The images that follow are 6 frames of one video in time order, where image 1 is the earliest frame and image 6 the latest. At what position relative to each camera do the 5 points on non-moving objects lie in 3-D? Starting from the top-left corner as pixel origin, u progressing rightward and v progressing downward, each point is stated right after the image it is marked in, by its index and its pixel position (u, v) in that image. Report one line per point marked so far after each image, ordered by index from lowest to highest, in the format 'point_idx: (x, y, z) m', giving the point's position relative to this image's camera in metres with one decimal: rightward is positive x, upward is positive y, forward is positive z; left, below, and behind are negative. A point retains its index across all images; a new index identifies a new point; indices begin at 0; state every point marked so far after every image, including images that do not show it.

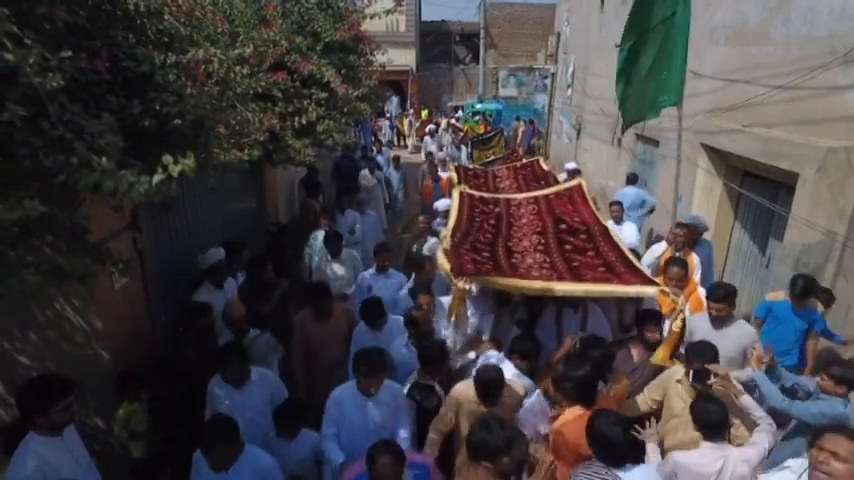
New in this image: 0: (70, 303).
0: (-2.0, -0.4, +3.7) m
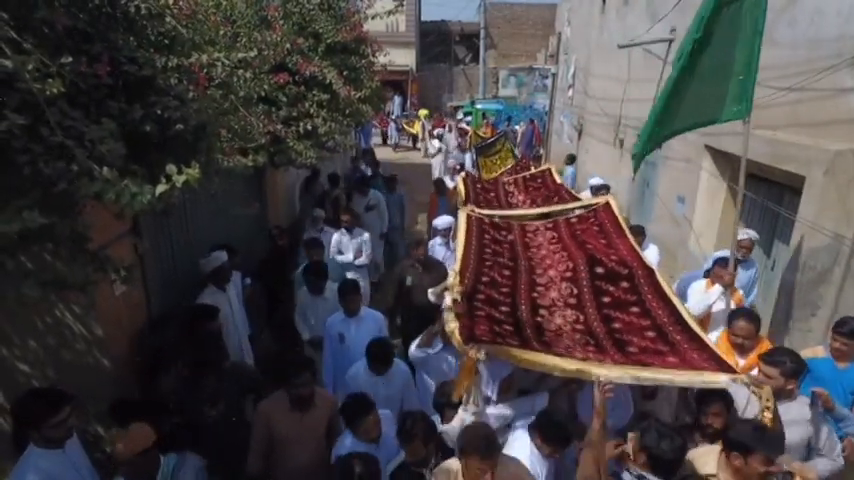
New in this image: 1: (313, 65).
0: (-2.0, -0.4, +3.6) m
1: (-1.1, +1.7, +6.5) m
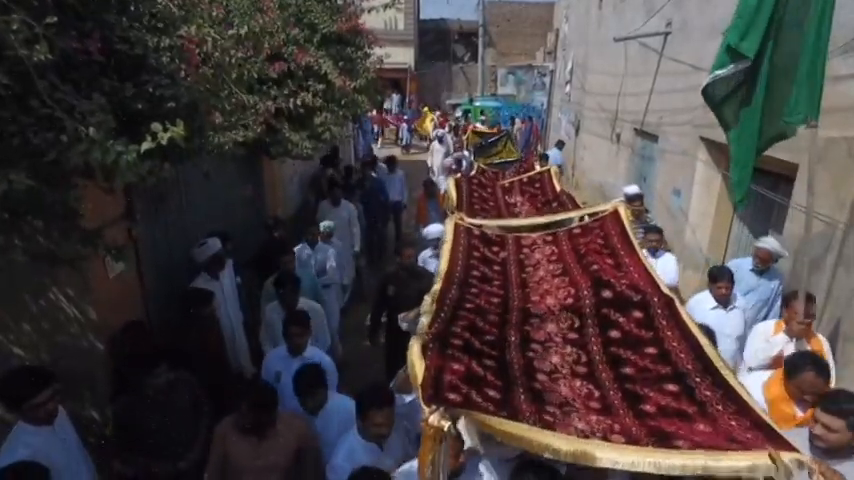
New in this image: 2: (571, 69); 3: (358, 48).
0: (-2.0, -0.3, +3.6) m
1: (-1.2, +1.8, +6.5) m
2: (+3.6, +4.3, +16.4) m
3: (-0.8, +2.2, +7.6) m
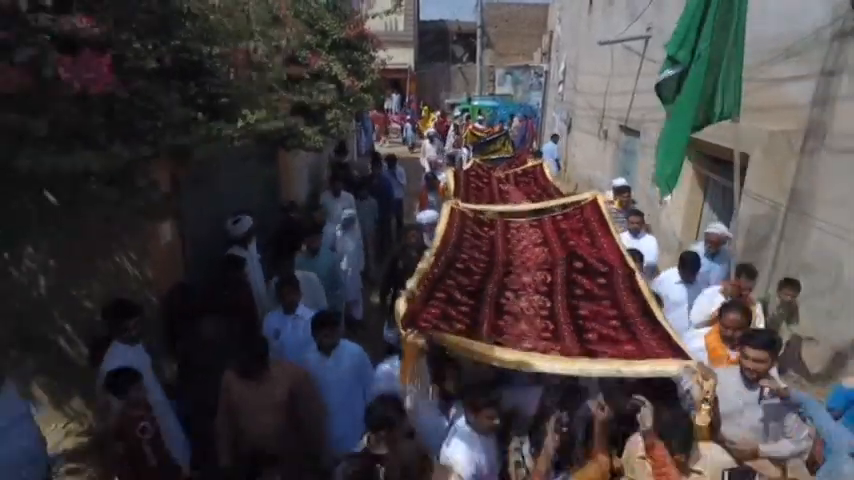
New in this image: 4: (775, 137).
0: (-2.0, -0.1, +4.4) m
1: (-1.2, +2.0, +7.3) m
2: (+3.6, +4.5, +17.2) m
3: (-0.8, +2.4, +8.4) m
4: (+3.0, +0.9, +5.6) m
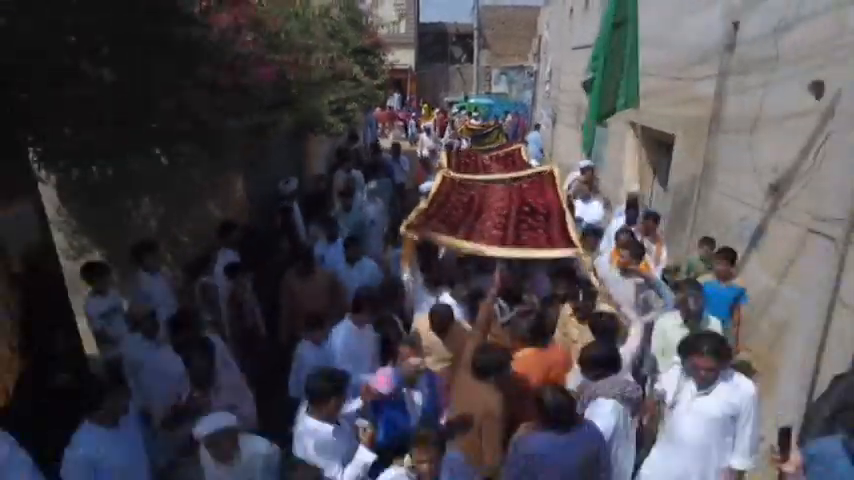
0: (-2.0, +0.4, +6.3) m
1: (-1.2, +2.5, +9.1) m
2: (+3.6, +5.0, +19.1) m
3: (-0.8, +2.9, +10.3) m
4: (+3.0, +1.4, +7.5) m
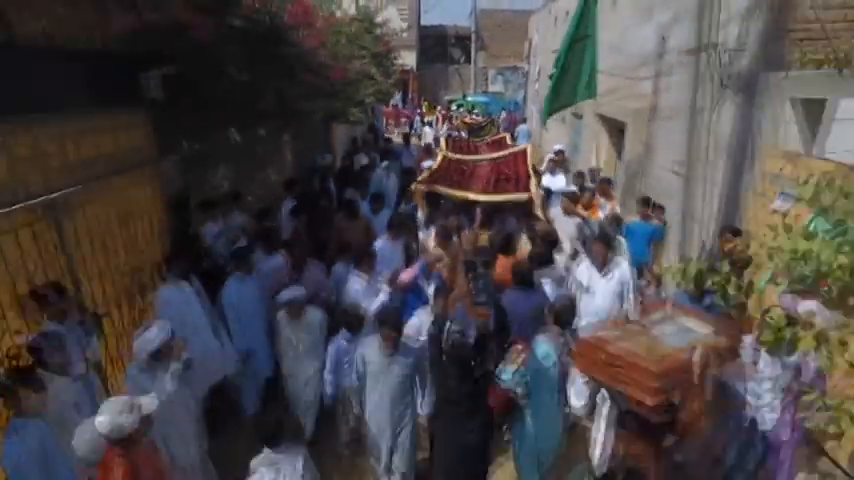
0: (-2.0, +0.9, +8.5) m
1: (-1.1, +3.1, +11.3) m
2: (+3.7, +5.5, +21.3) m
3: (-0.8, +3.5, +12.4) m
4: (+3.1, +1.9, +9.7) m
